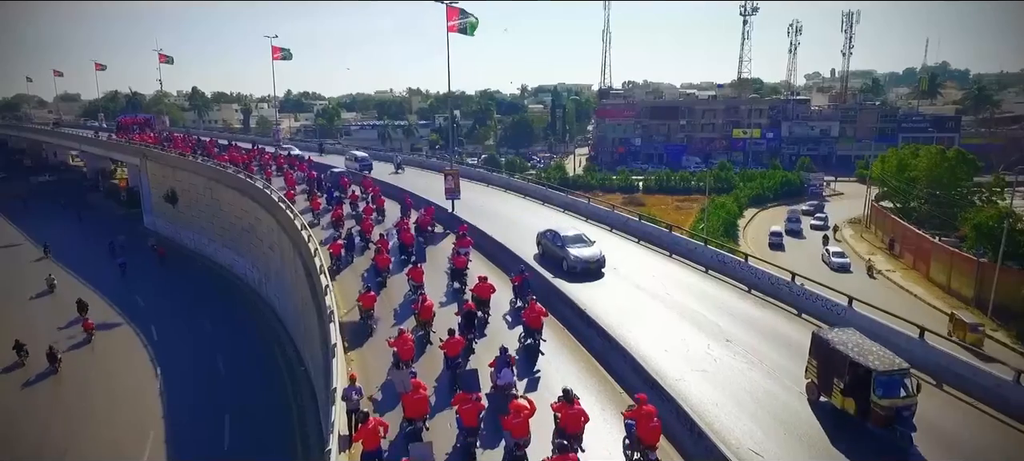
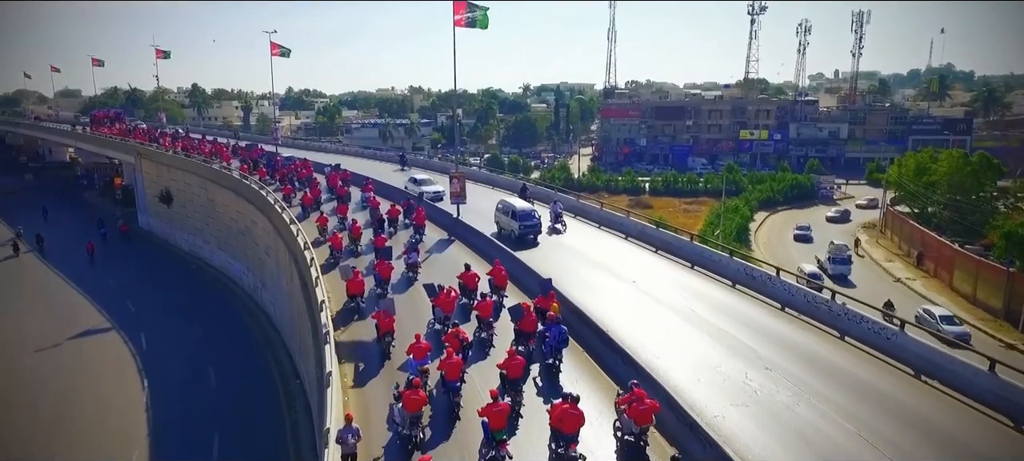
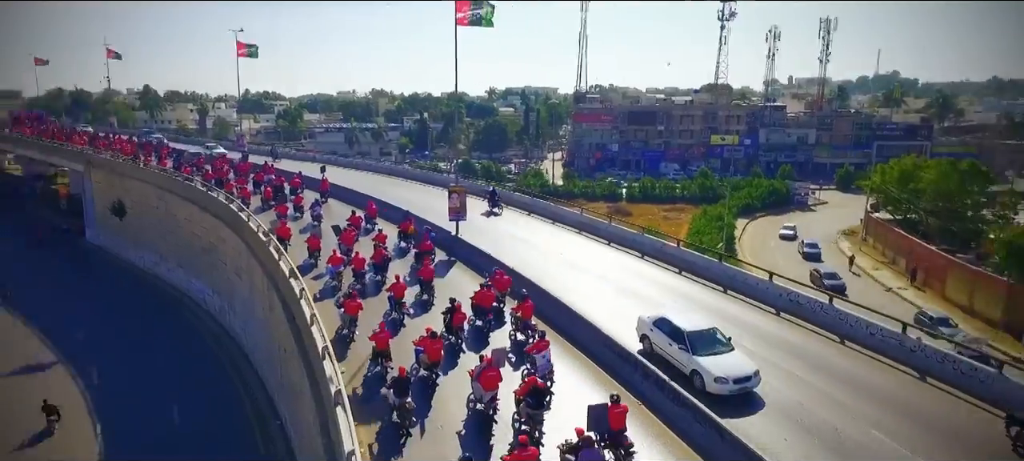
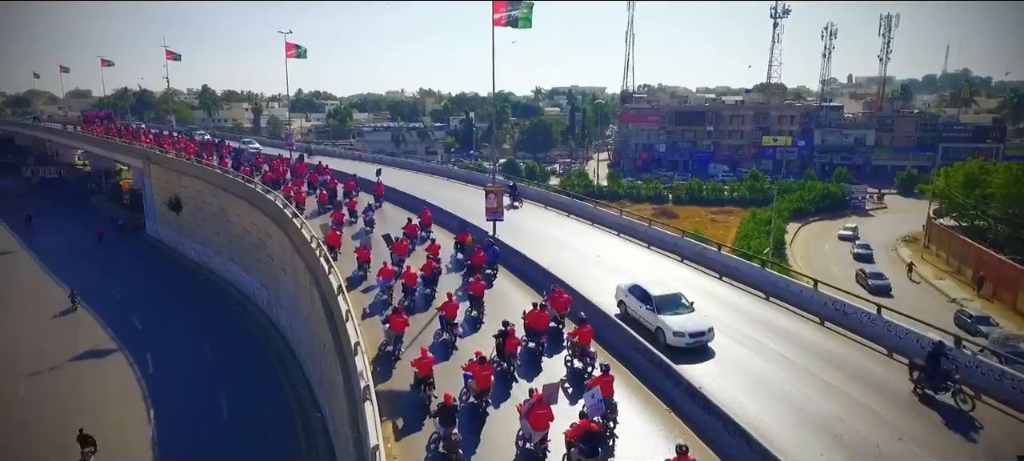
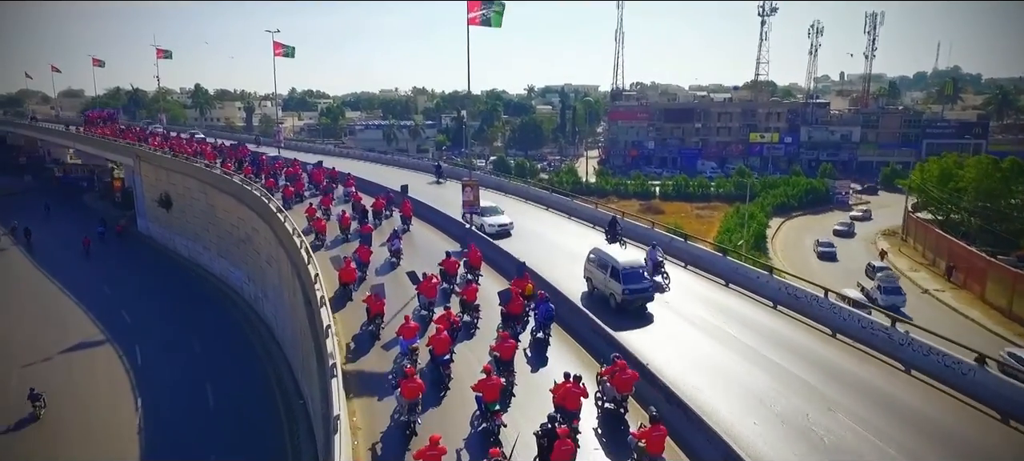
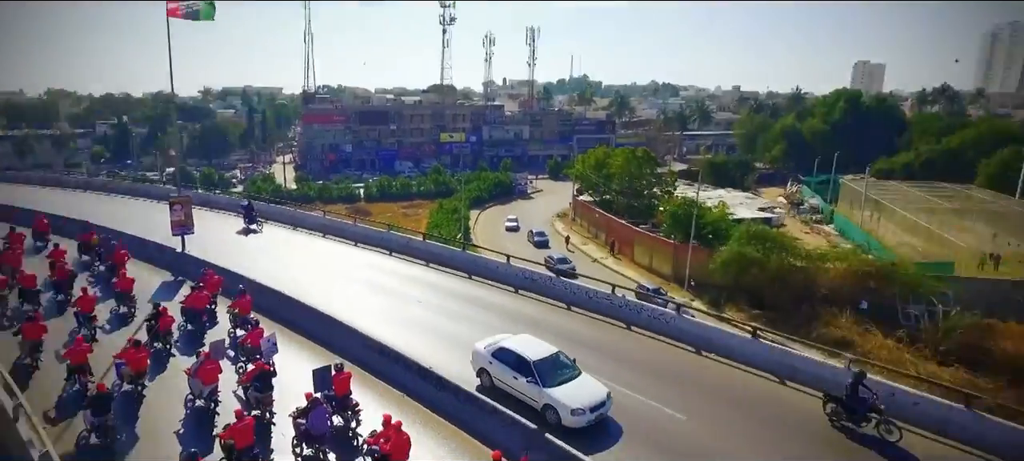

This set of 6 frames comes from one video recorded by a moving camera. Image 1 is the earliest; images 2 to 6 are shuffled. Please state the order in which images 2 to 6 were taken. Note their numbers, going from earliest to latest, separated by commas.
2, 5, 4, 3, 6
